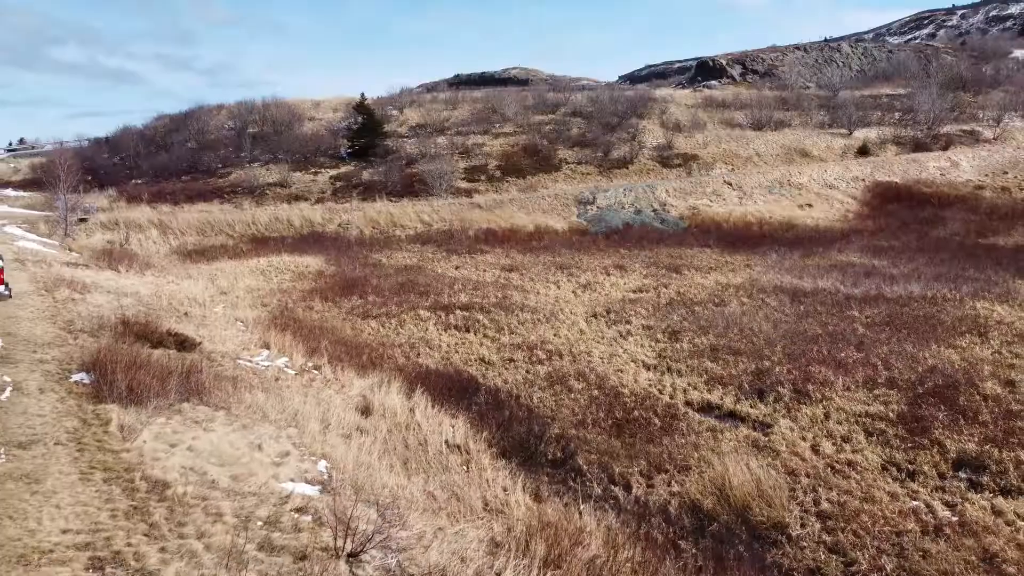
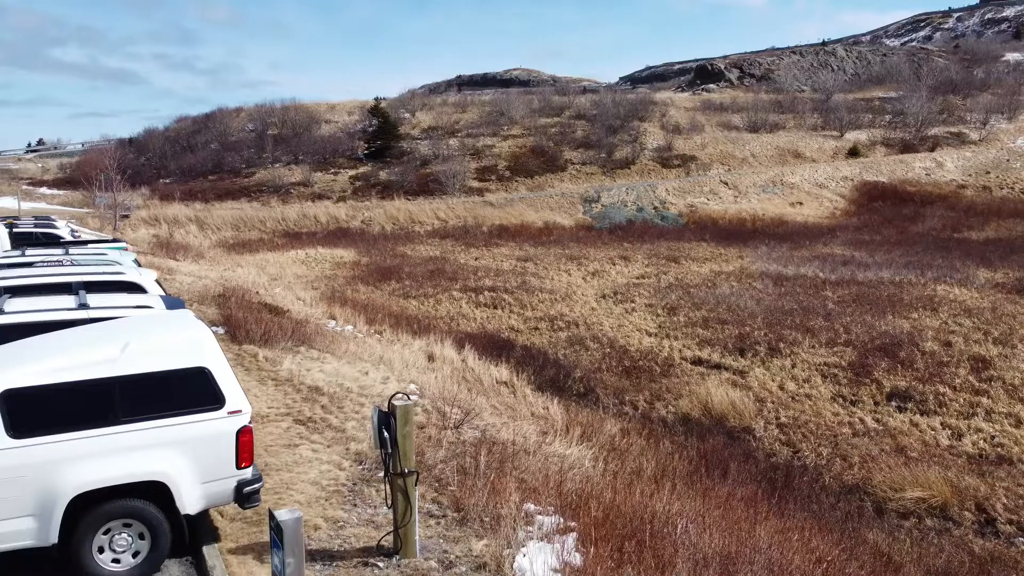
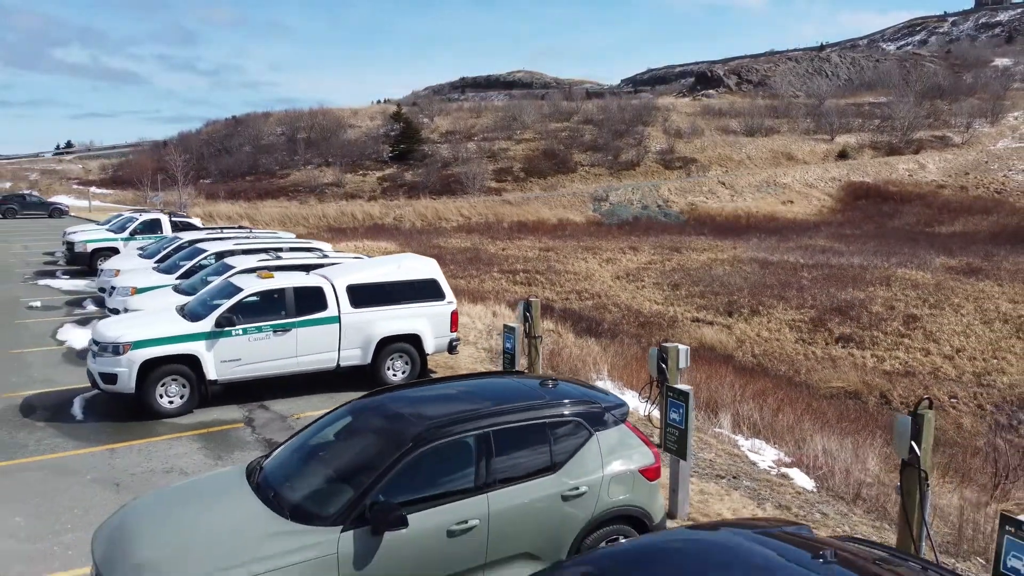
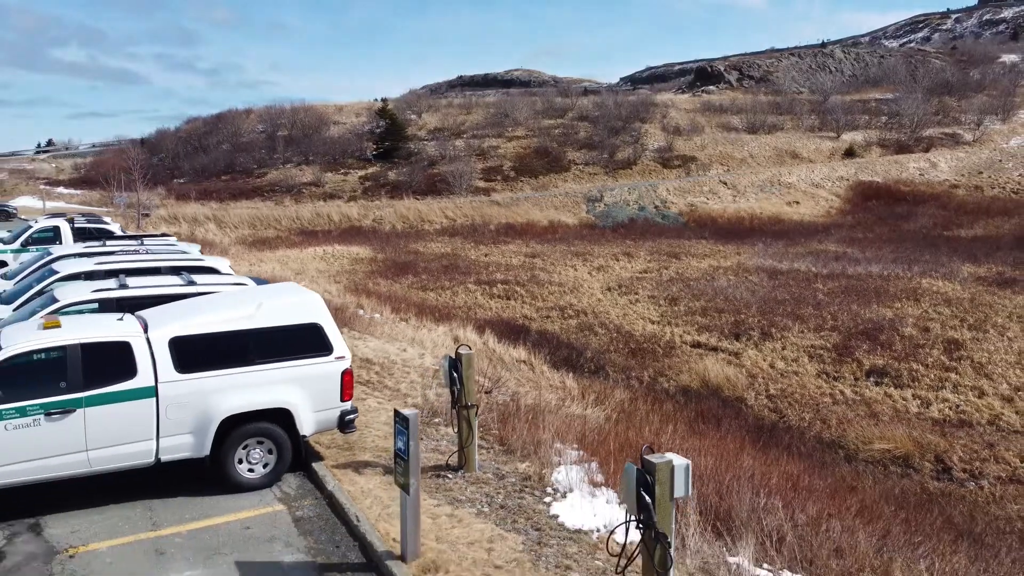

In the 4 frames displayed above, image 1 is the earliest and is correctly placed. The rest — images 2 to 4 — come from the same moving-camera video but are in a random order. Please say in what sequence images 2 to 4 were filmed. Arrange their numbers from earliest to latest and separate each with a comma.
2, 4, 3
